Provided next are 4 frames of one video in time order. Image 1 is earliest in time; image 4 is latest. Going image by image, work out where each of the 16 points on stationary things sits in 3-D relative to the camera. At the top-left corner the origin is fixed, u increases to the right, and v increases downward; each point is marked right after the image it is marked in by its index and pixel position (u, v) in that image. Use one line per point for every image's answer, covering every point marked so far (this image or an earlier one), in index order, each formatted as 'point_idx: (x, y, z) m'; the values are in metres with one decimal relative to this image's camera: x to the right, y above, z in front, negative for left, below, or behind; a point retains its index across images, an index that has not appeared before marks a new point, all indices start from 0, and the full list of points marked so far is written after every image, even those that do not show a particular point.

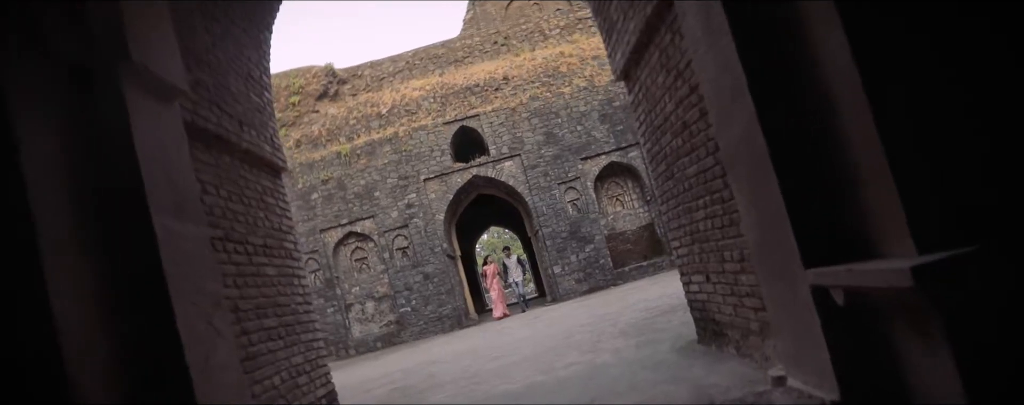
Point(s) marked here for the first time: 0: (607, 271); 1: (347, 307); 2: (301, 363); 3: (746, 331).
0: (+2.0, -1.5, +15.1) m
1: (-3.5, -2.3, +15.5) m
2: (-1.4, -1.1, +4.9) m
3: (+1.4, -0.8, +4.4) m
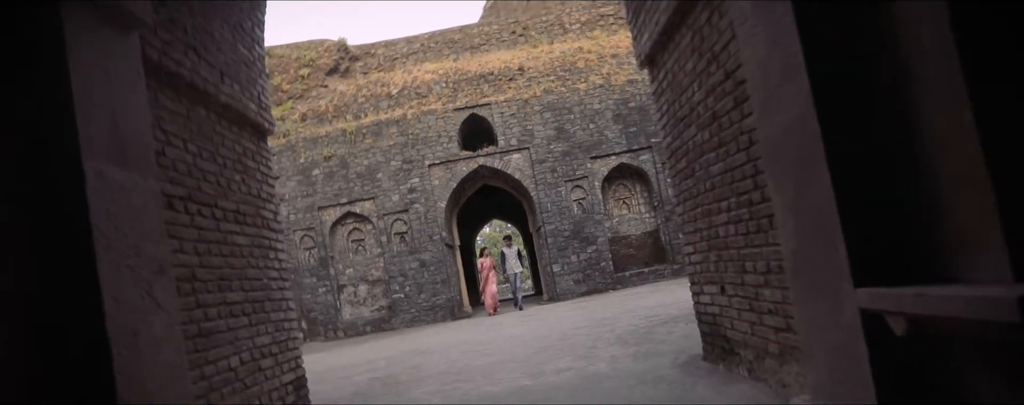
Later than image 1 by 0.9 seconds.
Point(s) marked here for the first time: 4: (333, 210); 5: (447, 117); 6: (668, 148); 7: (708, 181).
0: (+2.0, -1.5, +14.7) m
1: (-3.6, -1.8, +15.0) m
2: (-1.5, -0.9, +4.4) m
3: (+1.4, -0.8, +3.9) m
4: (-3.8, -0.2, +15.2) m
5: (-1.4, +1.8, +15.4) m
6: (+1.1, +0.4, +5.1) m
7: (+1.2, +0.1, +4.3) m
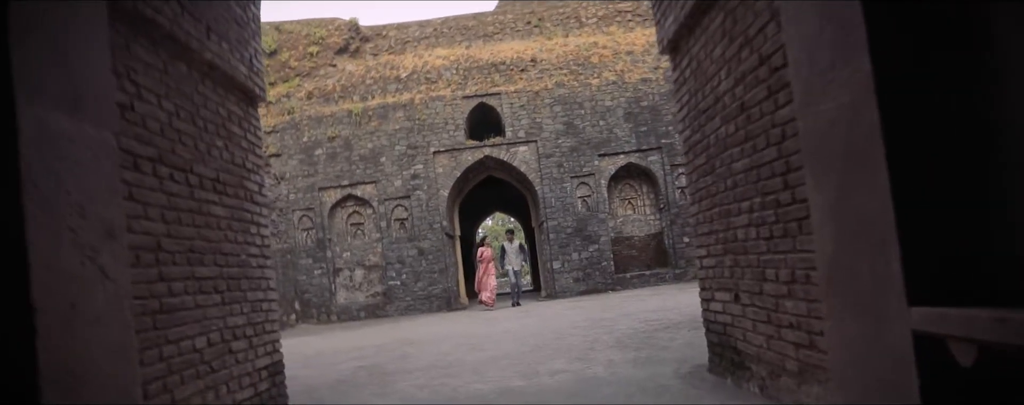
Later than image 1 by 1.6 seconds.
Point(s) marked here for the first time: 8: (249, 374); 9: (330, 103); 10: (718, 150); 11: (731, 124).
0: (+1.9, -1.5, +14.3) m
1: (-3.7, -1.4, +14.7) m
2: (-1.6, -0.7, +4.1) m
3: (+1.3, -0.8, +3.6) m
4: (-3.8, +0.2, +14.9) m
5: (-1.2, +2.1, +15.0) m
6: (+1.1, +0.4, +4.7) m
7: (+1.2, +0.1, +3.9) m
8: (-1.5, -1.0, +4.1) m
9: (-4.0, +2.2, +15.4) m
10: (+1.2, +0.3, +4.0) m
11: (+1.2, +0.4, +3.8) m
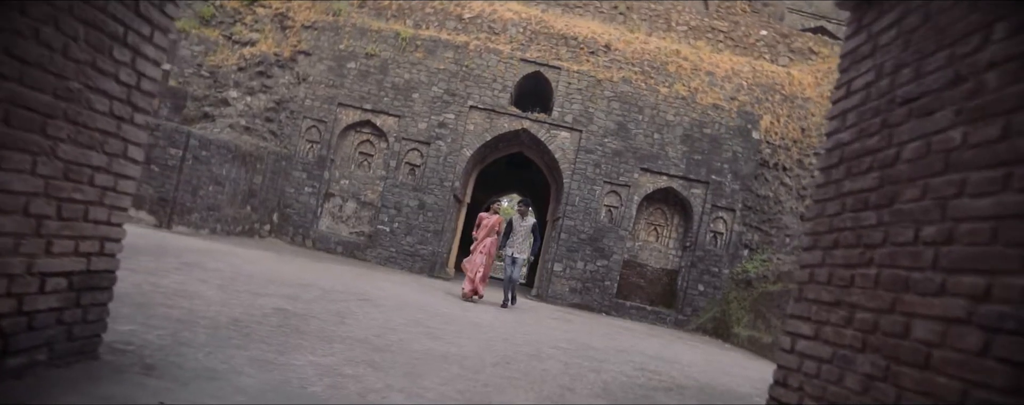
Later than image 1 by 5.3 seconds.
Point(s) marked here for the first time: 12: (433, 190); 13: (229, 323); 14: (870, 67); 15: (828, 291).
0: (+1.8, -1.7, +12.5) m
1: (-3.5, +0.2, +13.1) m
2: (-1.6, 0.0, +2.3) m
3: (+1.0, -1.0, +1.8) m
4: (-3.1, +1.8, +13.2) m
5: (-0.1, +2.7, +13.2) m
6: (+1.3, +0.2, +2.9) m
7: (+1.2, -0.1, +2.1) m
8: (-1.7, -0.2, +2.4) m
9: (-2.6, +3.7, +13.7) m
10: (+1.3, +0.1, +2.2) m
11: (+1.3, +0.2, +1.9) m
12: (-1.5, +0.3, +12.8) m
13: (-1.9, -0.8, +4.8) m
14: (+1.4, +0.5, +2.8) m
15: (+1.2, -0.3, +2.7) m
